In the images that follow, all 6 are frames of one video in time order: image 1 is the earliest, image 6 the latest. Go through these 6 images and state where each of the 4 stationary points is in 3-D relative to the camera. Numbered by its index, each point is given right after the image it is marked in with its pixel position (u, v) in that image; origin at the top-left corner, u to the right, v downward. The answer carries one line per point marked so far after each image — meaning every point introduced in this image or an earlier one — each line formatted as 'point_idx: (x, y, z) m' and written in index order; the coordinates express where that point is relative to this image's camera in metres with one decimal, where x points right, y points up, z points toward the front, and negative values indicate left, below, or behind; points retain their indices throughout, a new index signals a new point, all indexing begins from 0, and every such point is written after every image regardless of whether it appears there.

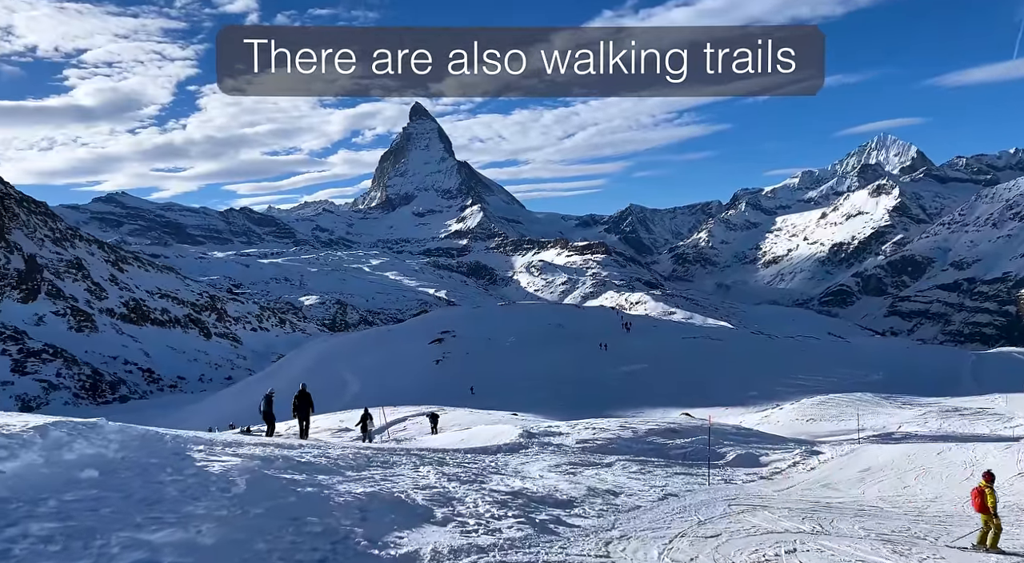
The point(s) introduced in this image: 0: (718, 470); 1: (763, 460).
0: (+3.9, -3.6, +15.9) m
1: (+5.8, -4.1, +19.1) m
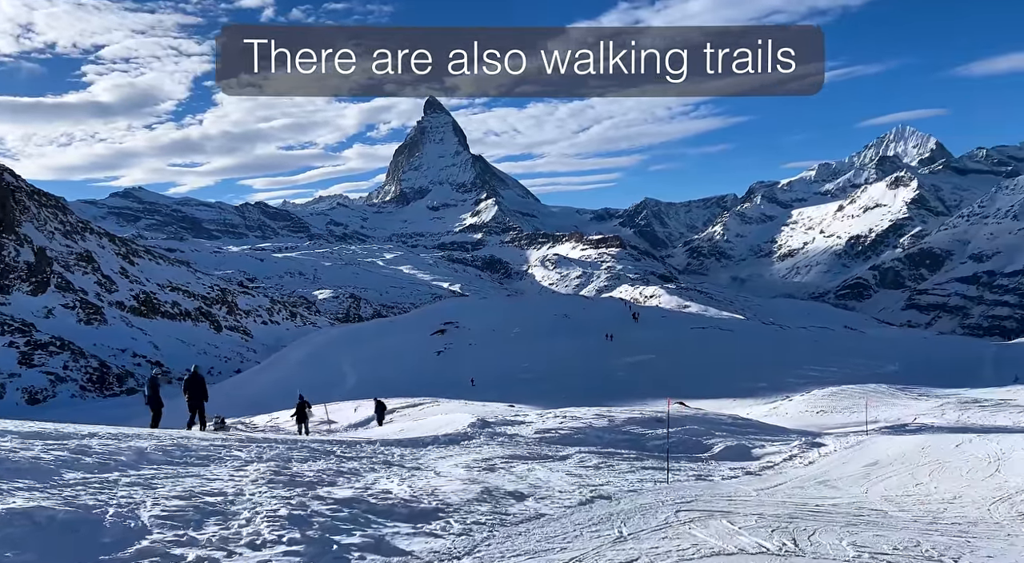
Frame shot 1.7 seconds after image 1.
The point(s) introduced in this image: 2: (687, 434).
0: (+3.1, -3.0, +13.9) m
1: (+5.0, -3.5, +17.1) m
2: (+4.0, -3.5, +19.3) m
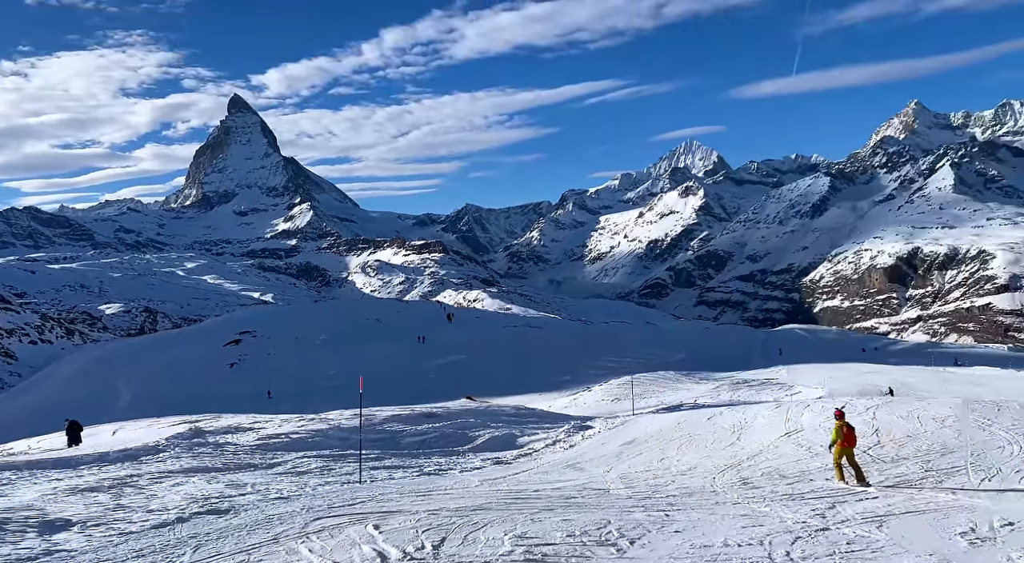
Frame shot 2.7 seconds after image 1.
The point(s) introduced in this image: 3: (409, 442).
0: (-1.0, -2.7, +12.9) m
1: (+0.1, -3.2, +16.5) m
2: (-1.3, -3.2, +18.4) m
3: (-1.9, -2.9, +15.3) m
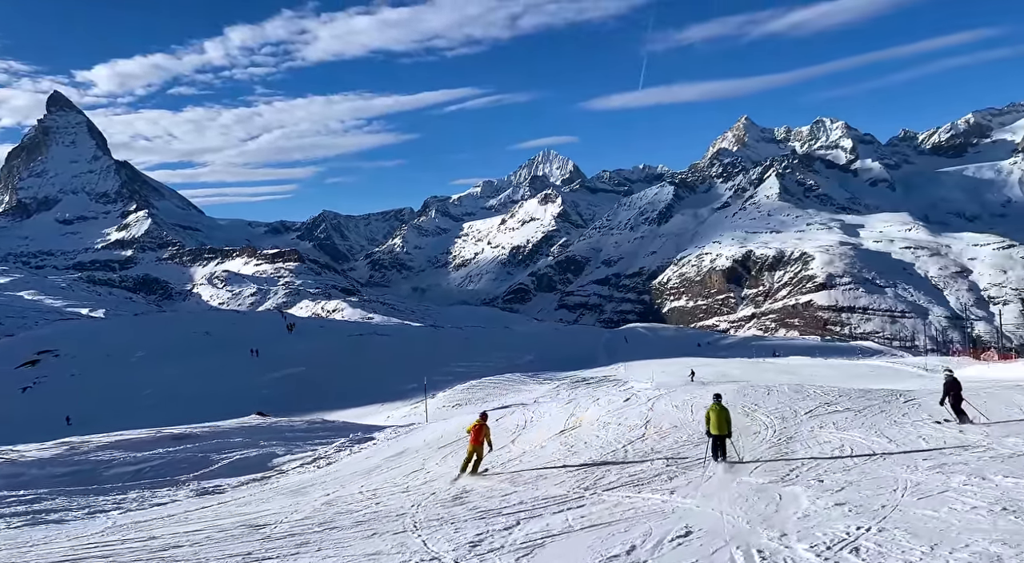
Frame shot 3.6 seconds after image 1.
0: (-4.5, -2.6, +11.1) m
1: (-4.0, -3.1, +14.7) m
2: (-5.7, -3.2, +16.4) m
3: (-5.7, -2.9, +13.2) m
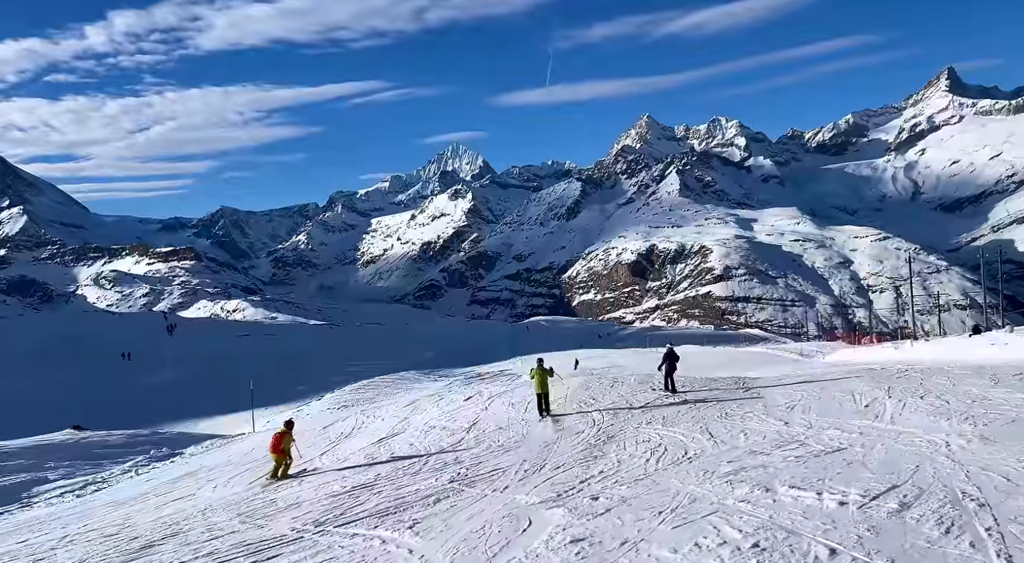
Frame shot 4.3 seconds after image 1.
0: (-6.8, -2.6, +9.3) m
1: (-6.7, -3.0, +12.9) m
2: (-8.6, -3.1, +14.4) m
3: (-8.3, -2.9, +11.2) m
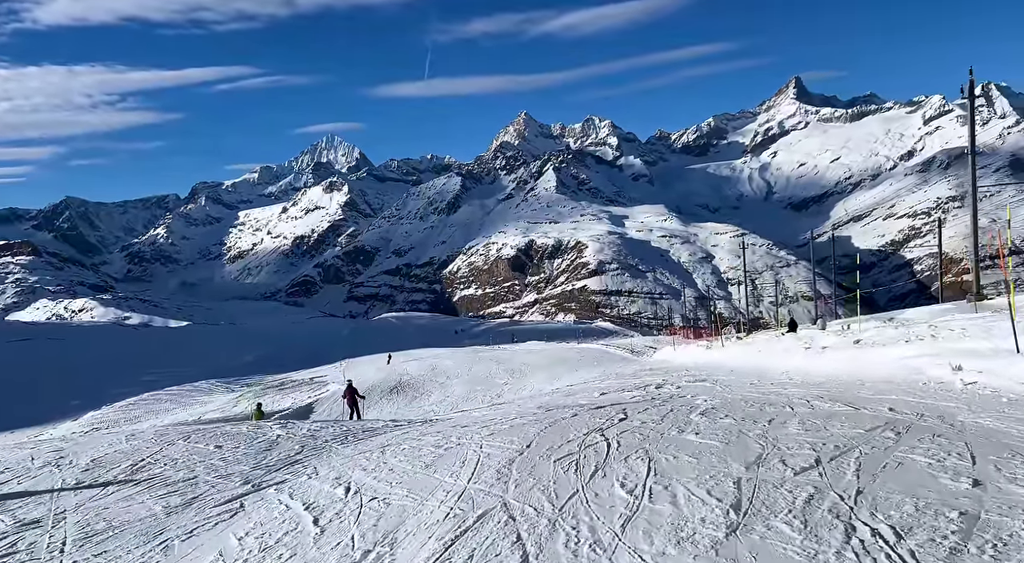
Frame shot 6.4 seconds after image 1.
0: (-11.4, -2.5, +0.7) m
1: (-11.9, -2.9, +4.4) m
2: (-14.0, -3.0, +5.5) m
3: (-13.2, -2.7, +2.5) m
